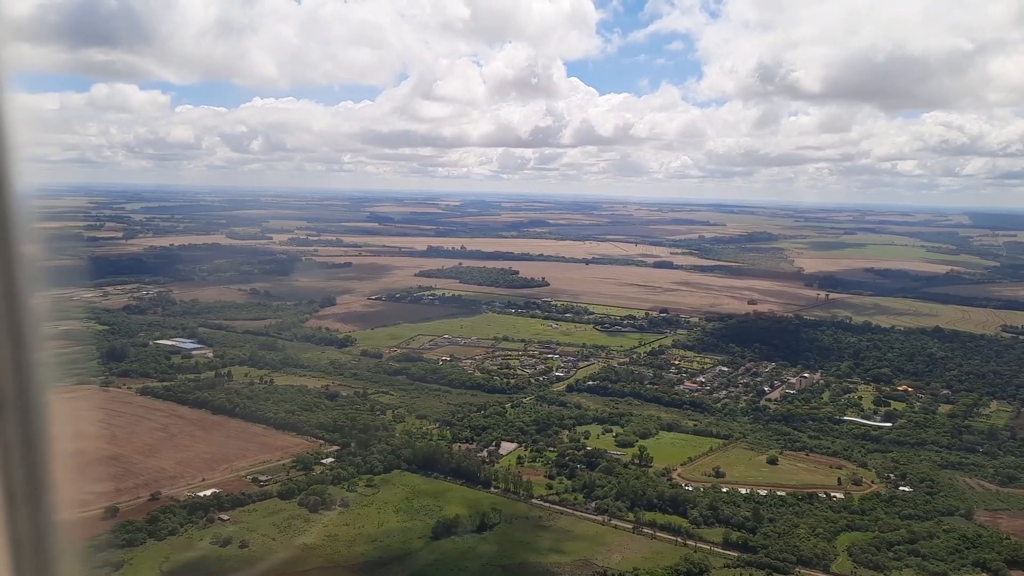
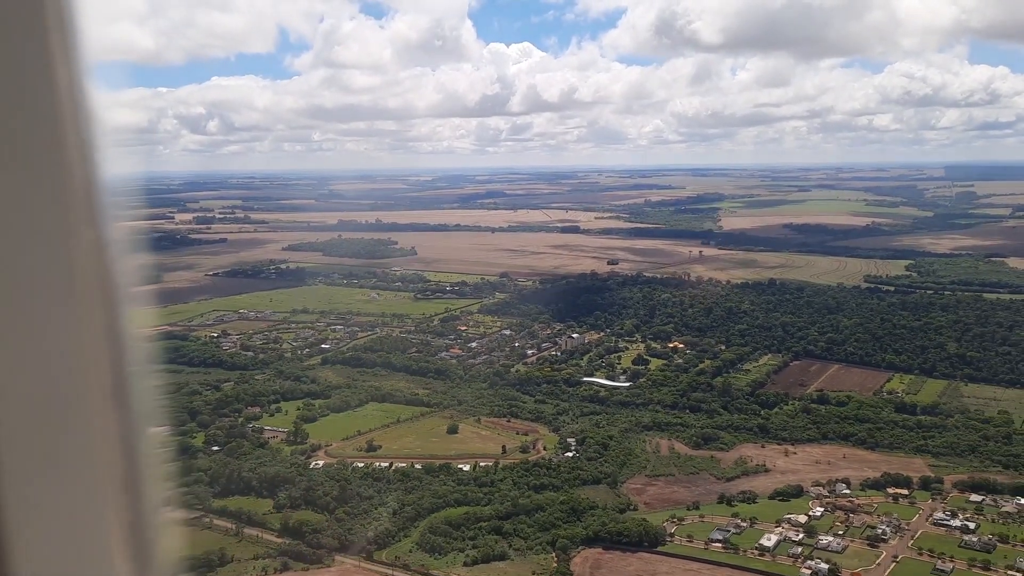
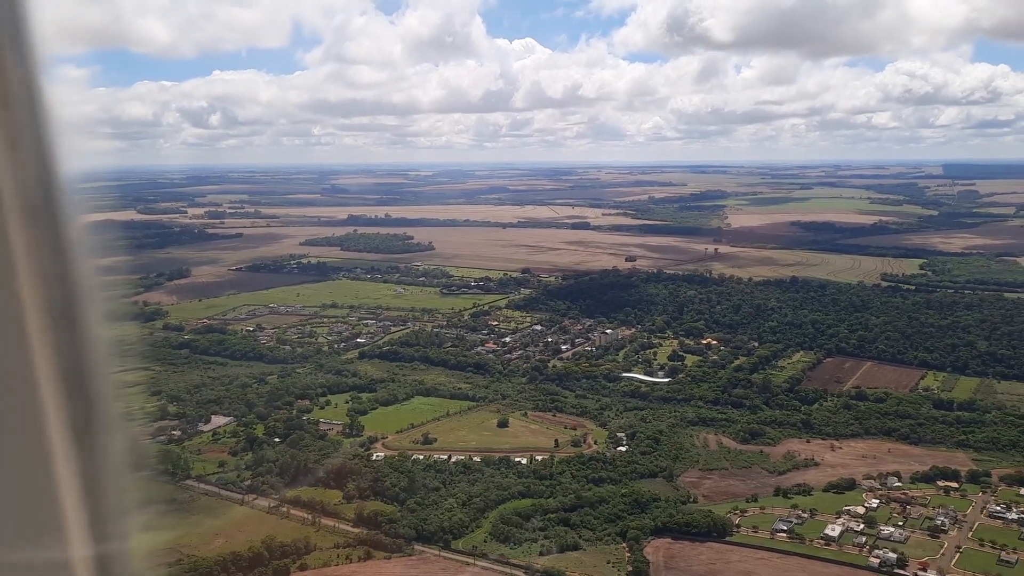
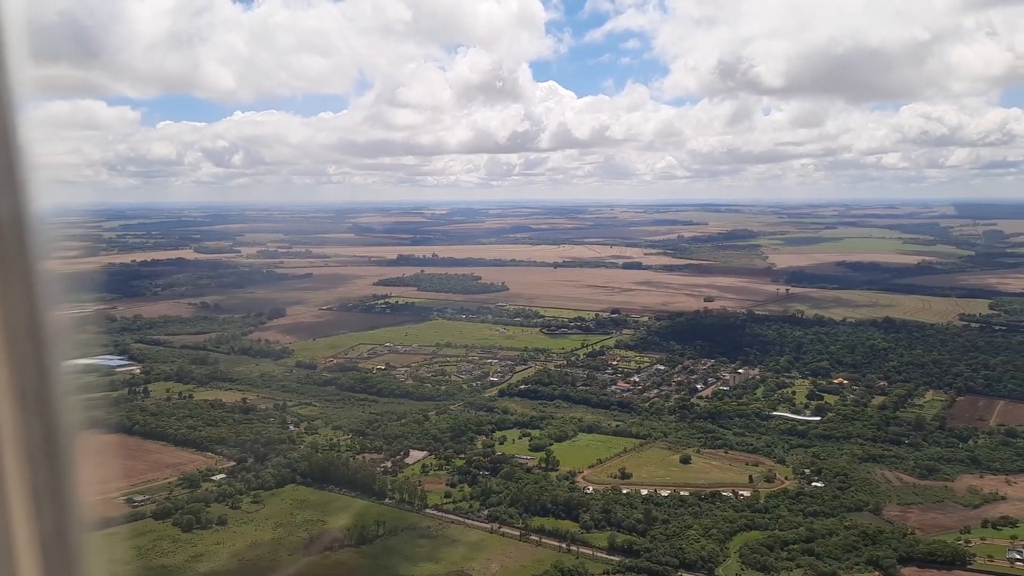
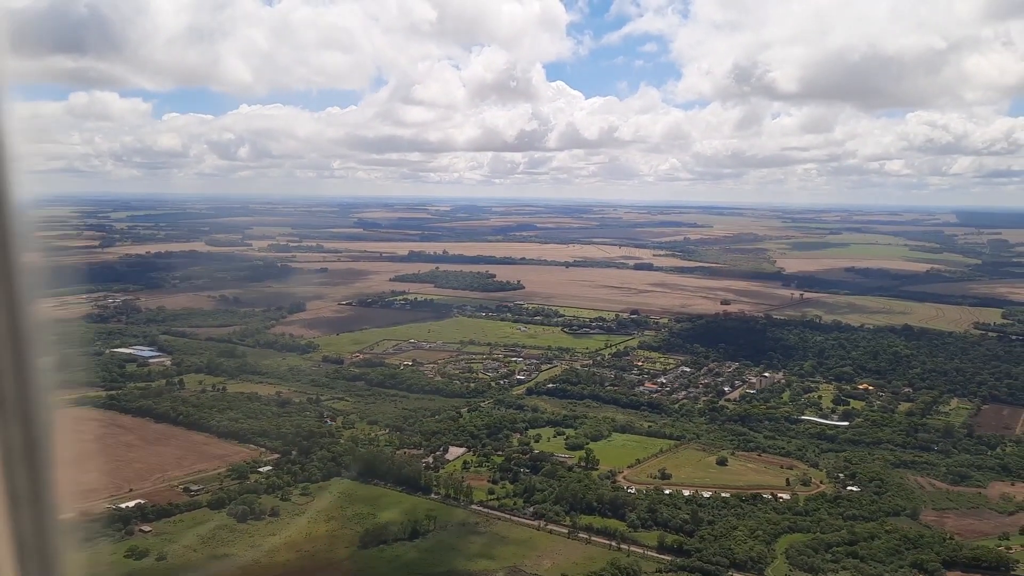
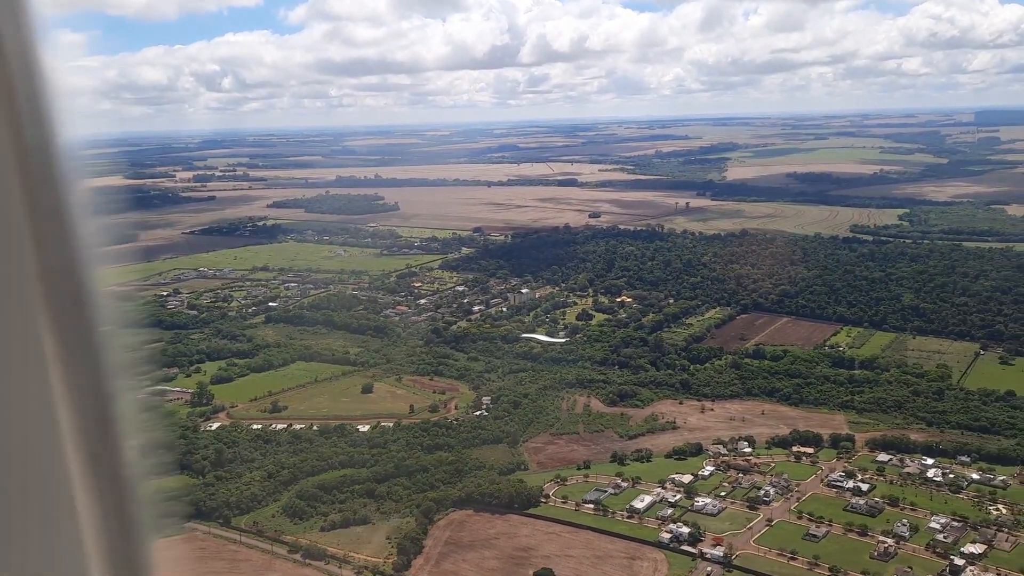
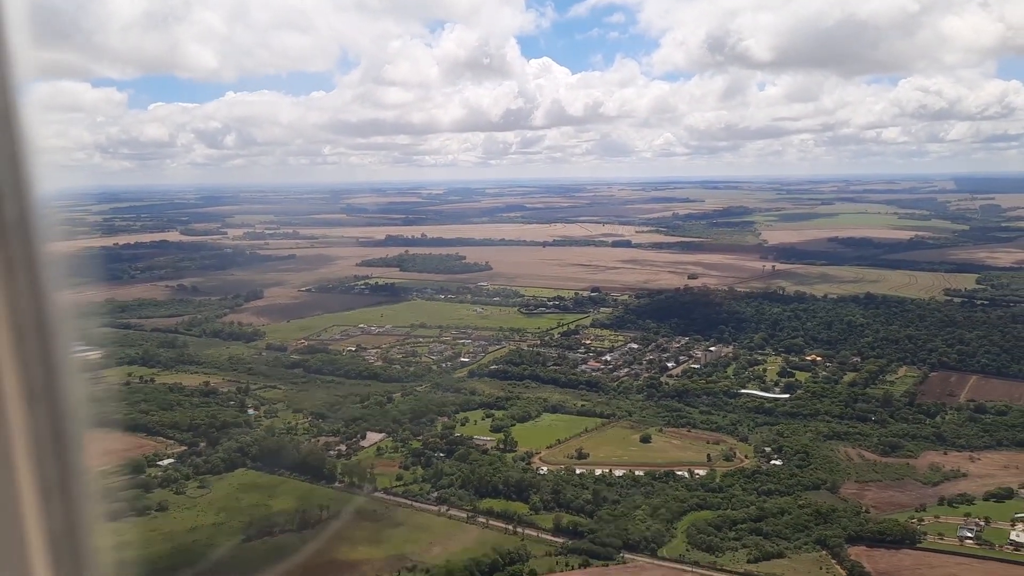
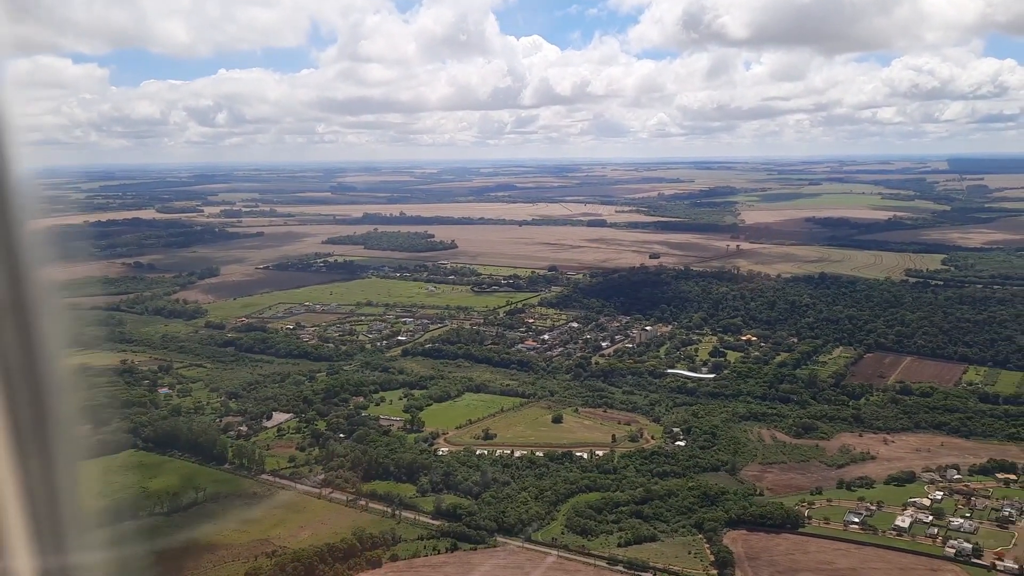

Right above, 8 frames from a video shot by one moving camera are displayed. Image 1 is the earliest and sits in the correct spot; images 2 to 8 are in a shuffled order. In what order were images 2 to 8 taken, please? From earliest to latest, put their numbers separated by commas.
5, 4, 7, 8, 3, 2, 6
